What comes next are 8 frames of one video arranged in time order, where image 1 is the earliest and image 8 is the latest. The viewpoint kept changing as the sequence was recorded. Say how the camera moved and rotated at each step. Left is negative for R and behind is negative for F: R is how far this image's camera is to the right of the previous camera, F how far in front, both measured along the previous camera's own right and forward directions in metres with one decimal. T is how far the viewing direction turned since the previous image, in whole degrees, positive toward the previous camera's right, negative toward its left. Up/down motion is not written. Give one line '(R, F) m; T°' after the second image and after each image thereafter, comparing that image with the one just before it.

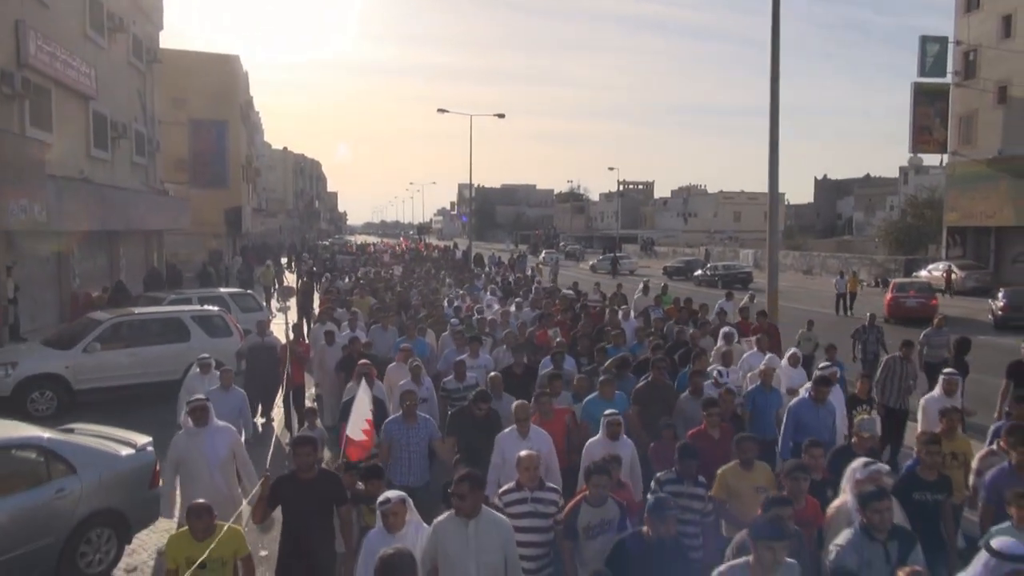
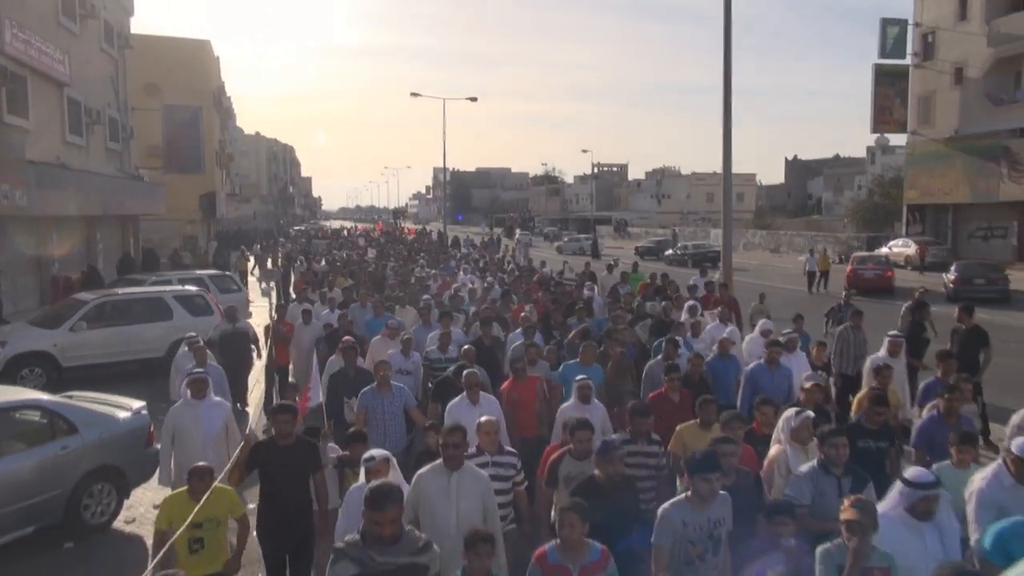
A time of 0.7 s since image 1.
(+0.1, -0.5) m; +2°
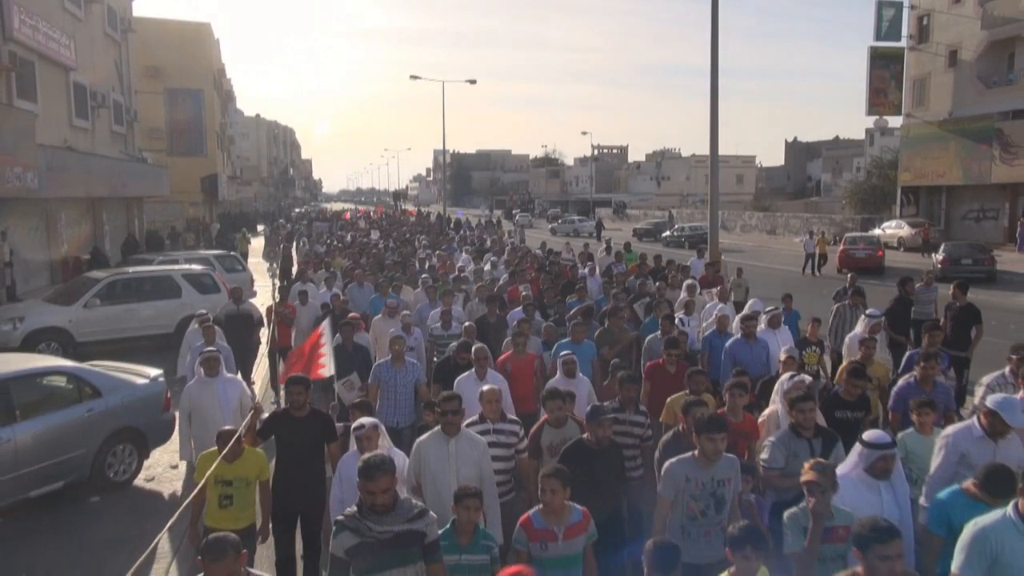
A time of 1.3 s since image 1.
(+0.1, -0.4) m; 0°
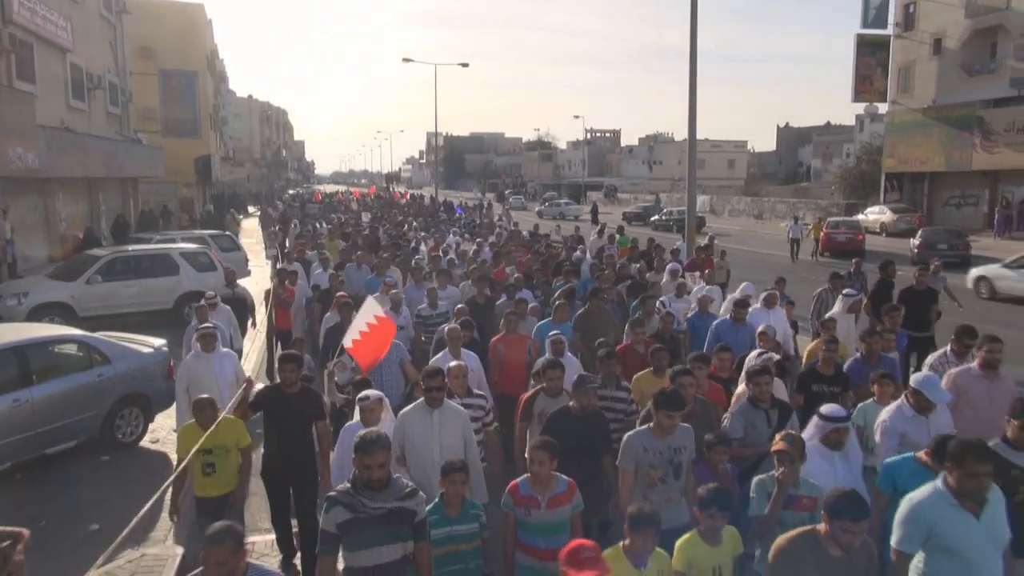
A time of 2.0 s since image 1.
(+0.1, -0.4) m; 0°
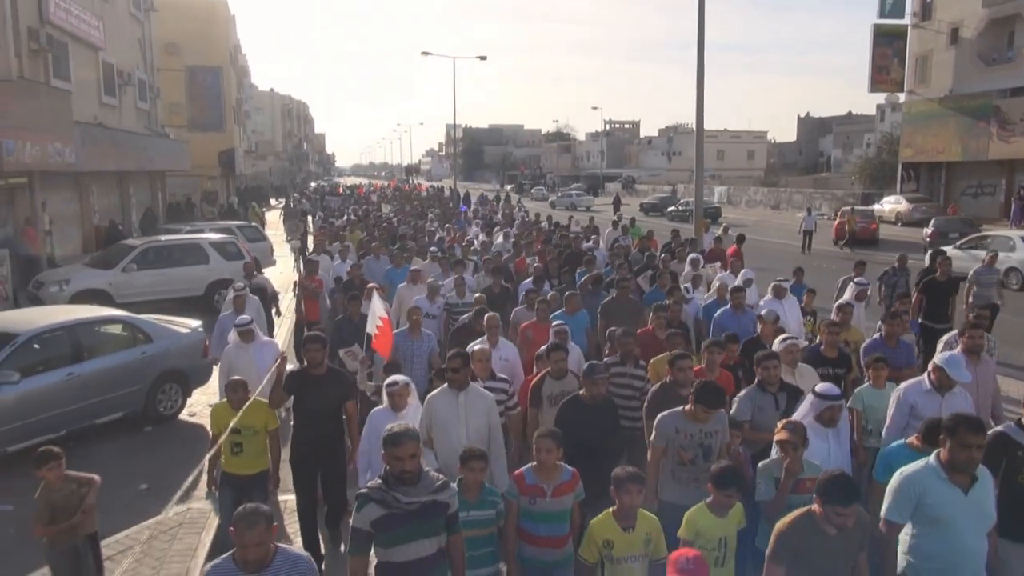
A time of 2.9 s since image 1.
(+0.1, -0.4) m; -1°
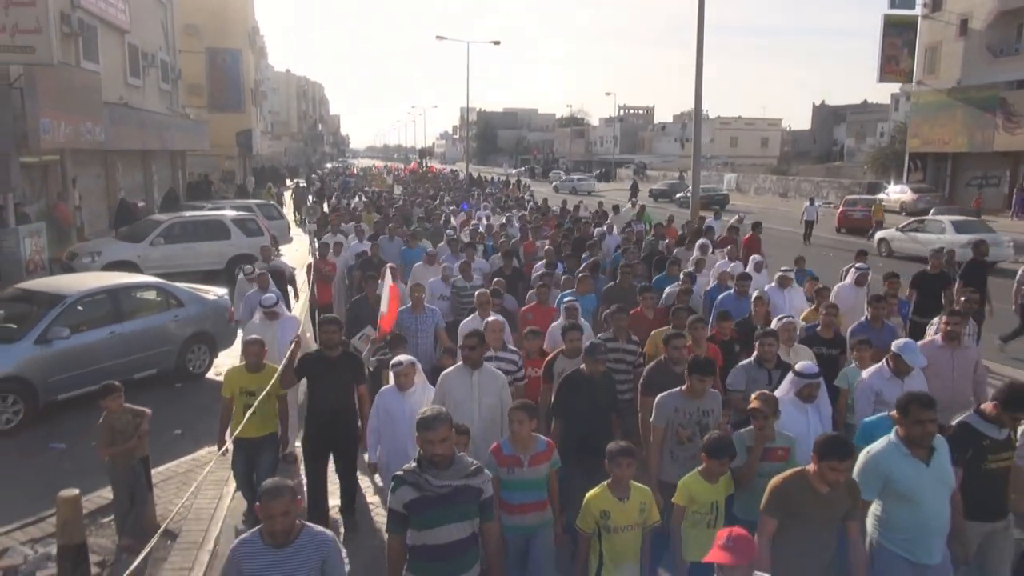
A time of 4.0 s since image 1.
(+0.1, -0.5) m; -1°
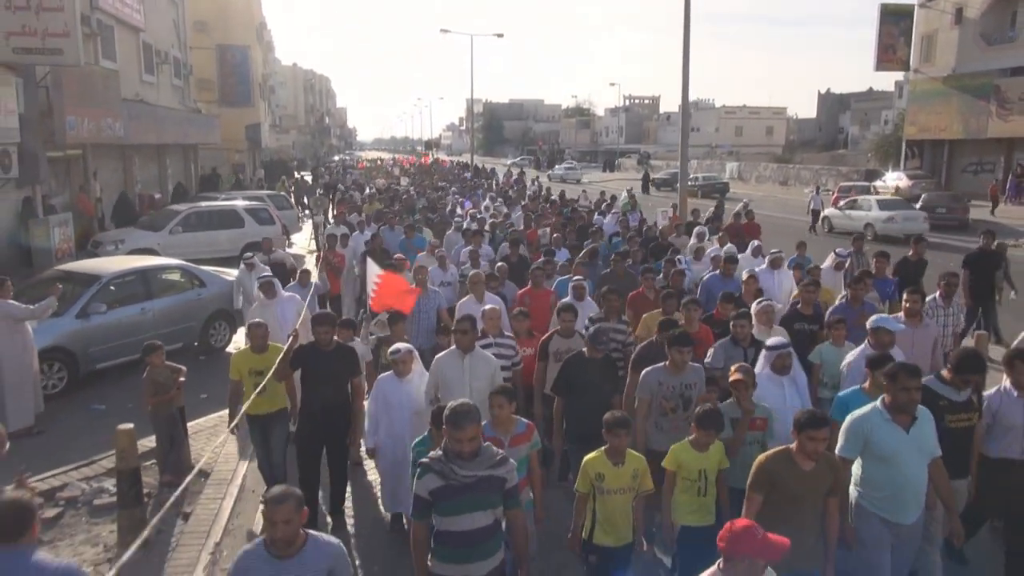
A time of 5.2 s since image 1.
(+0.1, -0.6) m; -1°
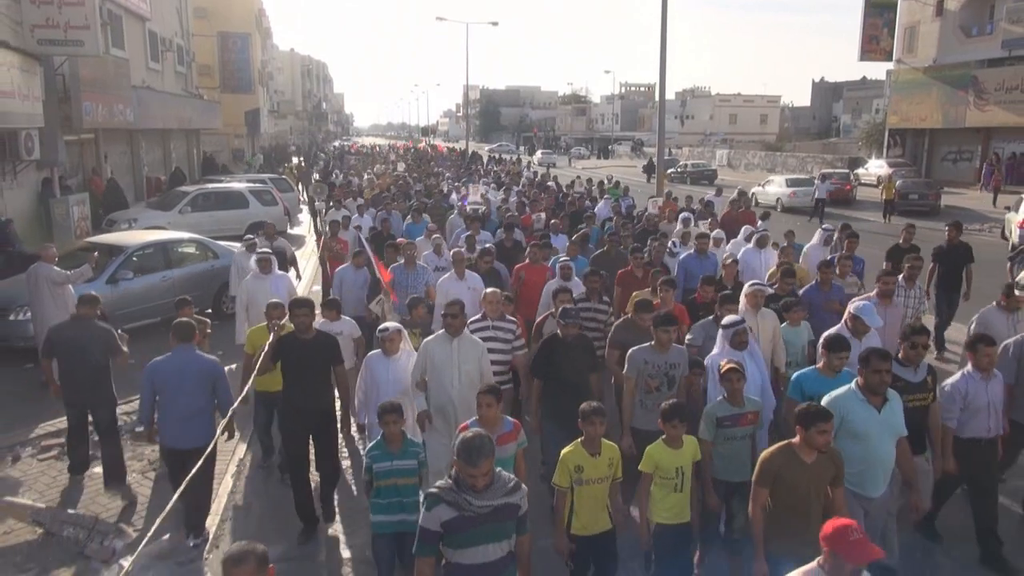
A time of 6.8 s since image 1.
(+0.1, -0.8) m; 0°
